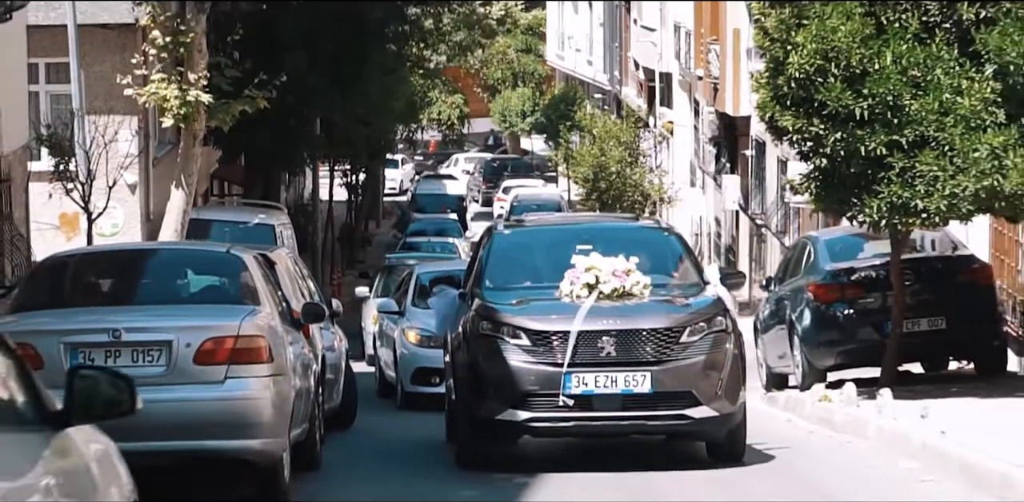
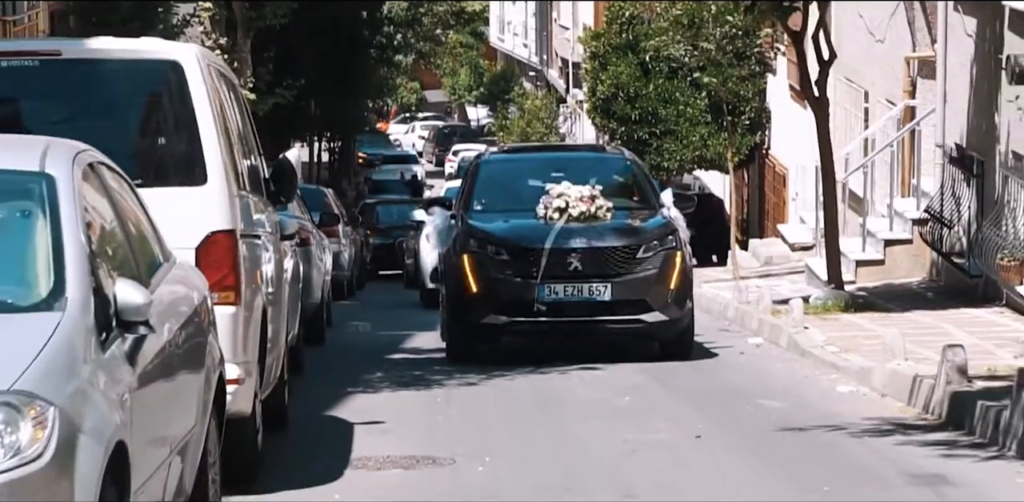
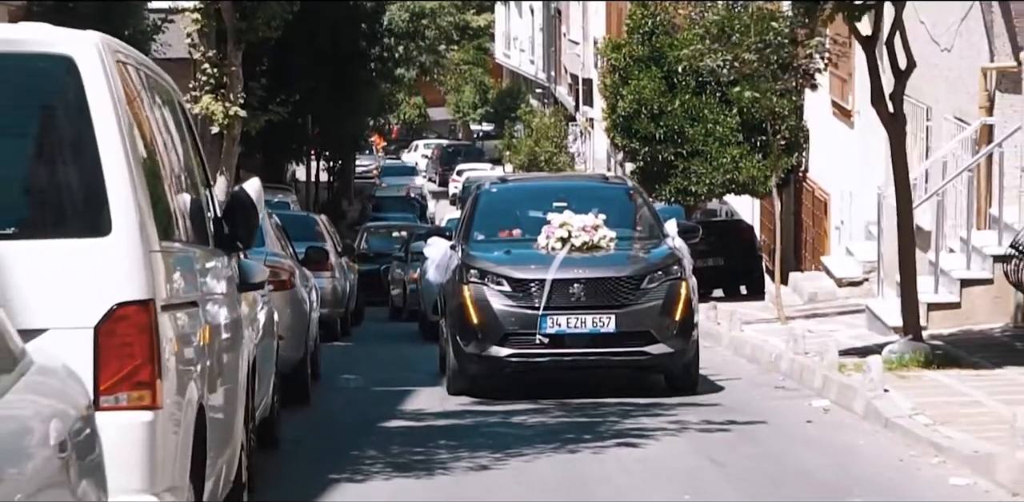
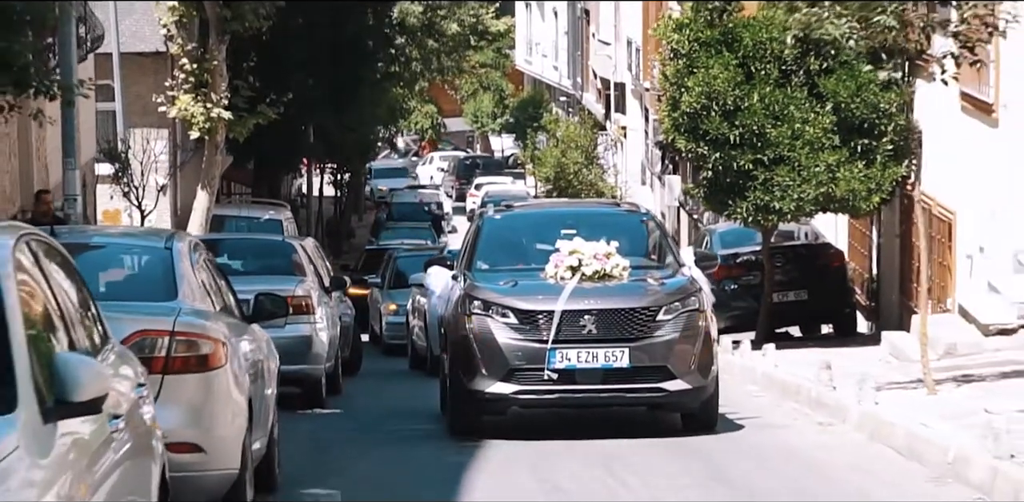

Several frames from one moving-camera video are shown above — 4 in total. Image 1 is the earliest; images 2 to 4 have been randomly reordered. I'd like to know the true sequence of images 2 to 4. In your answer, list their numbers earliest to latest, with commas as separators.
4, 3, 2
